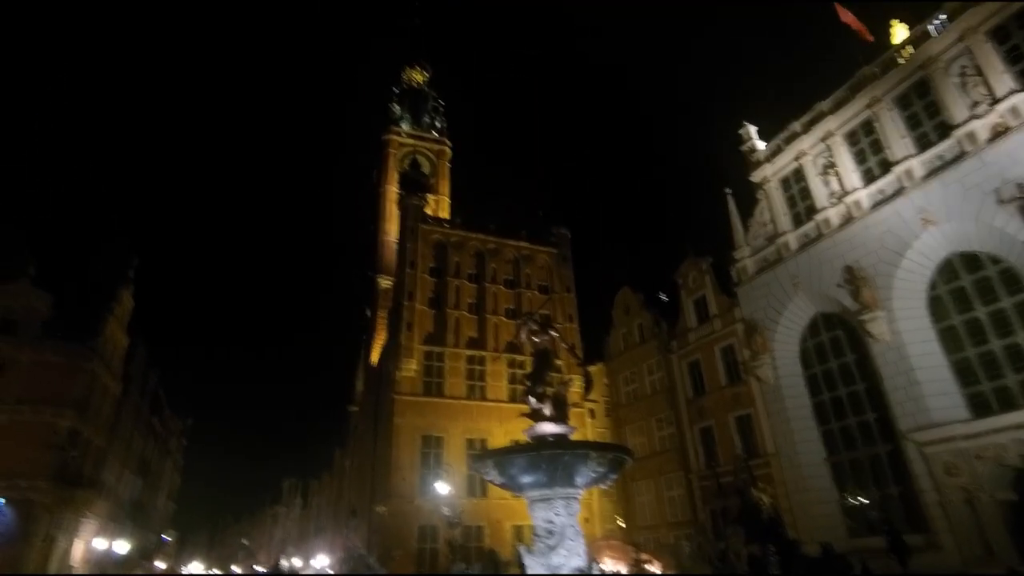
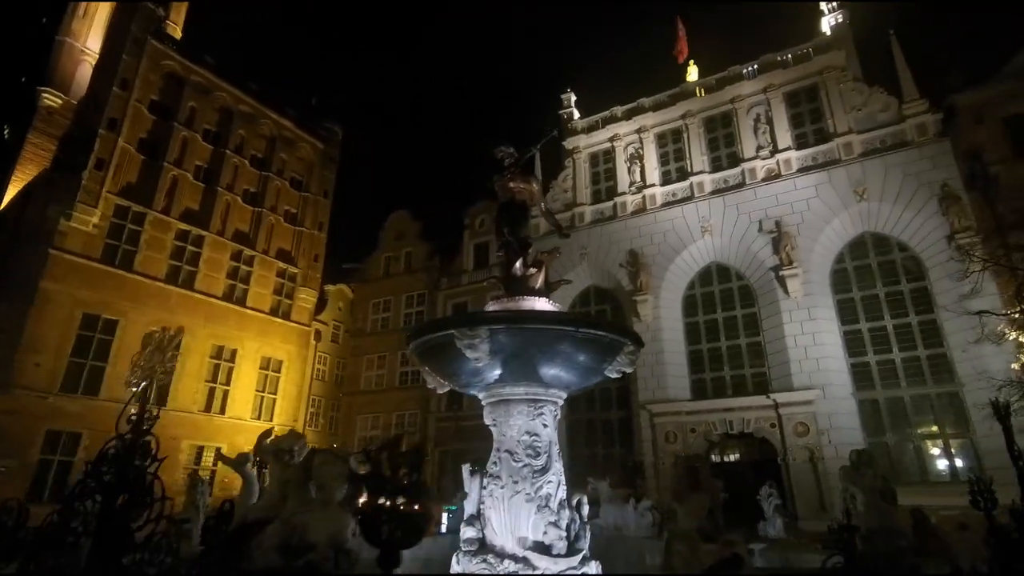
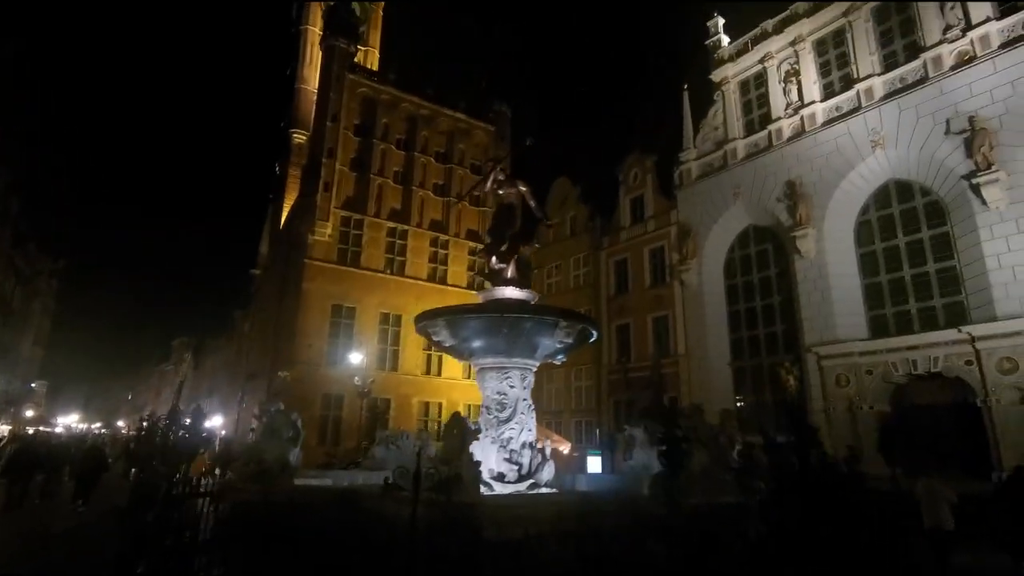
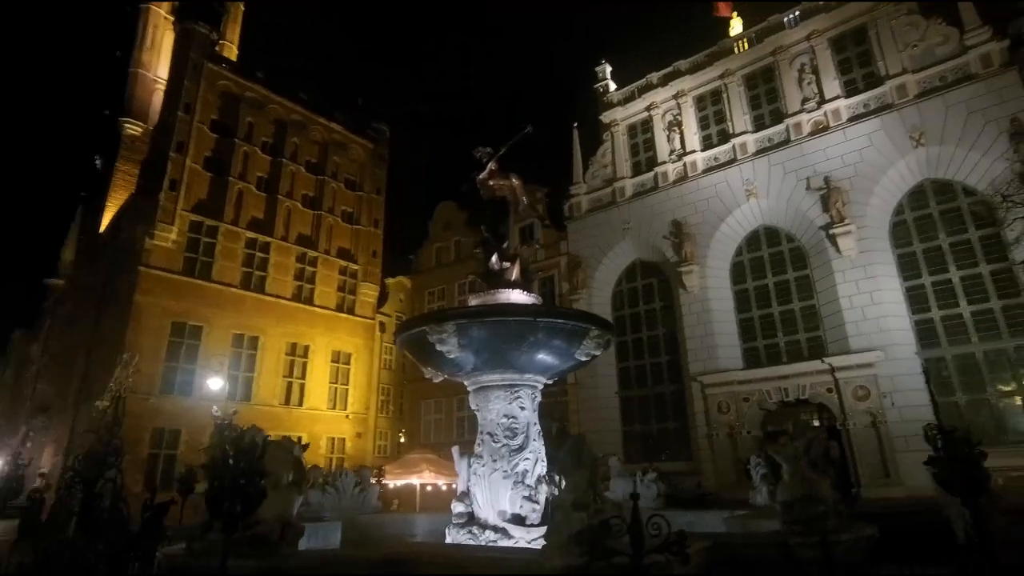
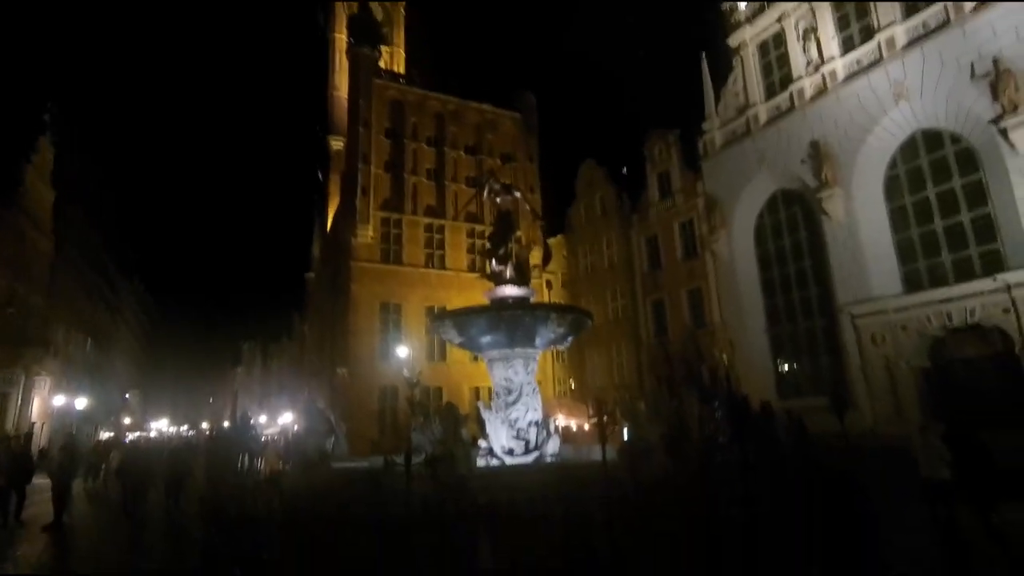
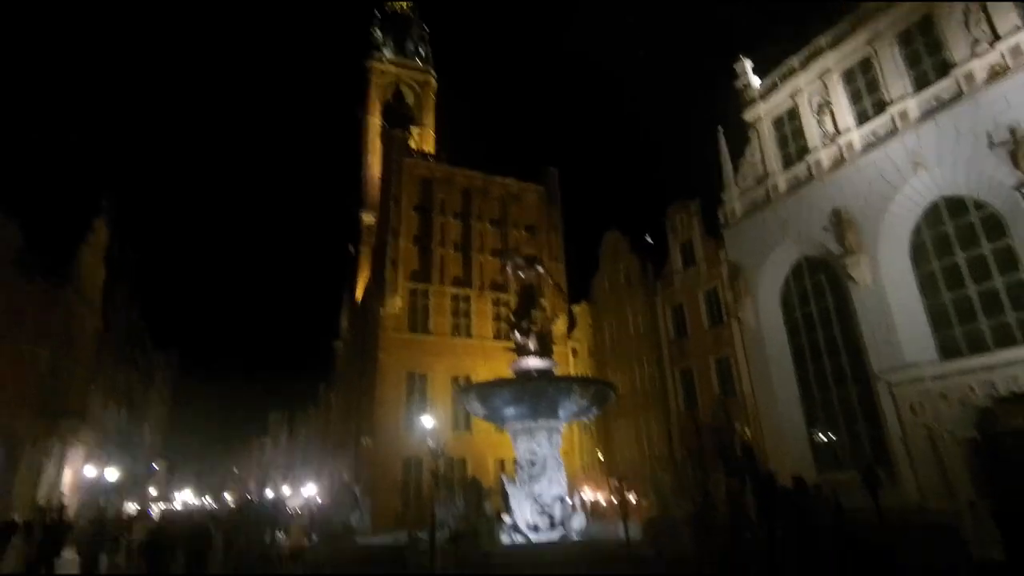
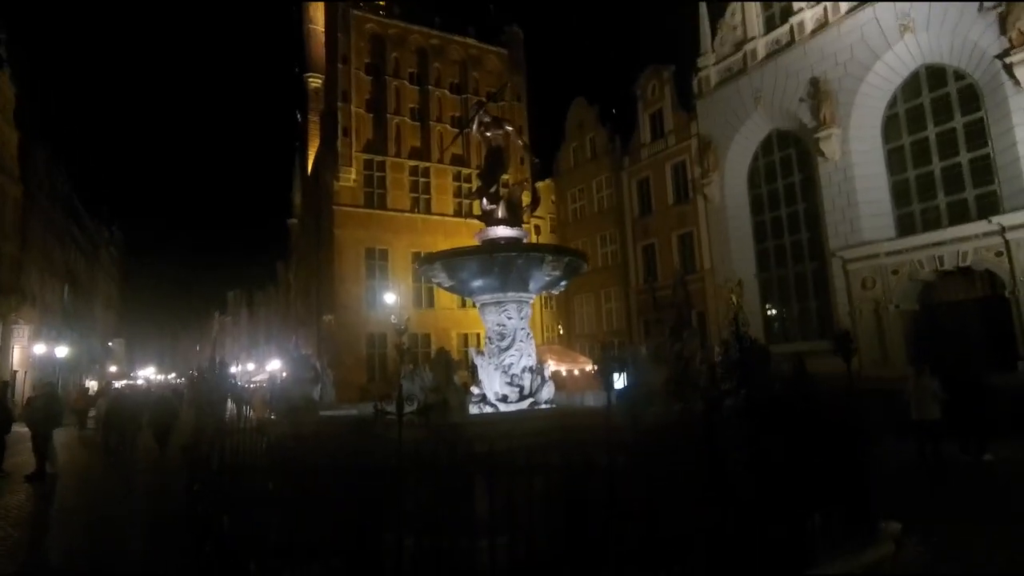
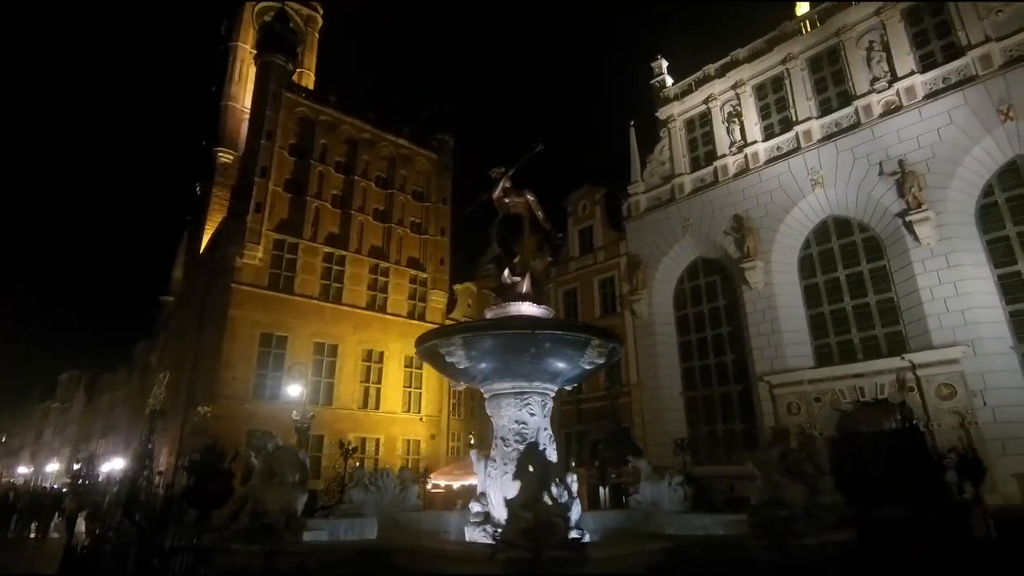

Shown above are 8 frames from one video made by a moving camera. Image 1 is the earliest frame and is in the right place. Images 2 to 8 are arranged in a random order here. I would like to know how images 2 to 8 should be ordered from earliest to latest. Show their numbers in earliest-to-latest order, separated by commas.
6, 5, 7, 3, 8, 4, 2
